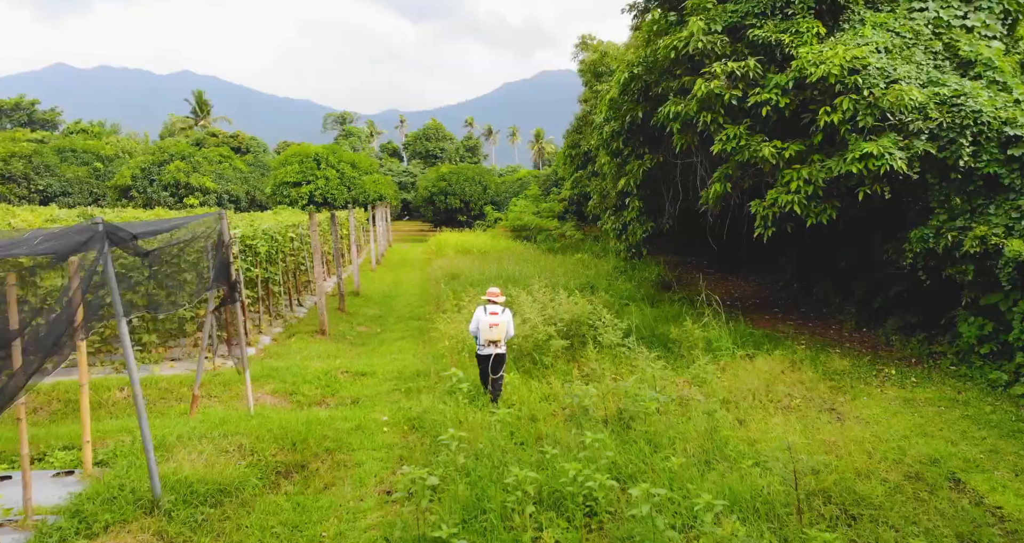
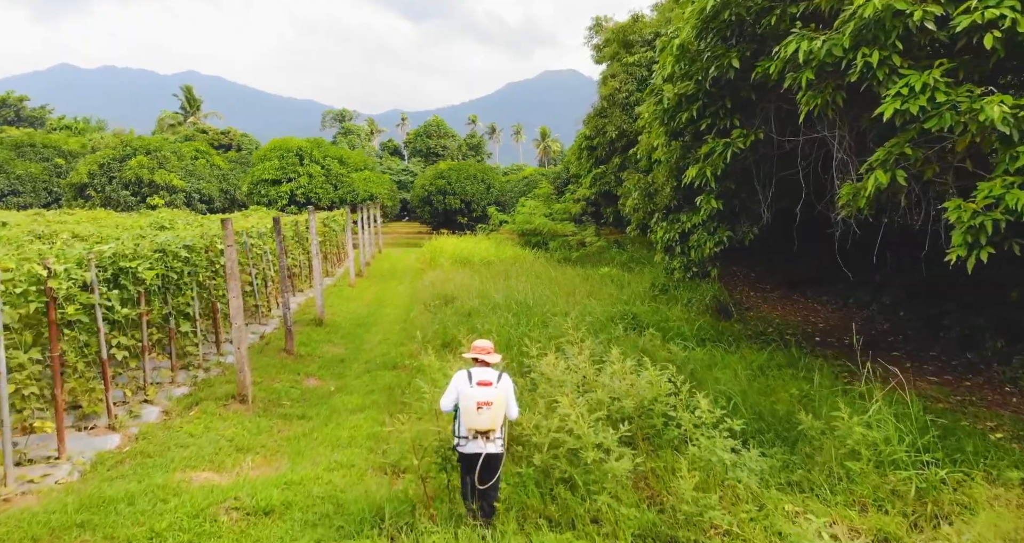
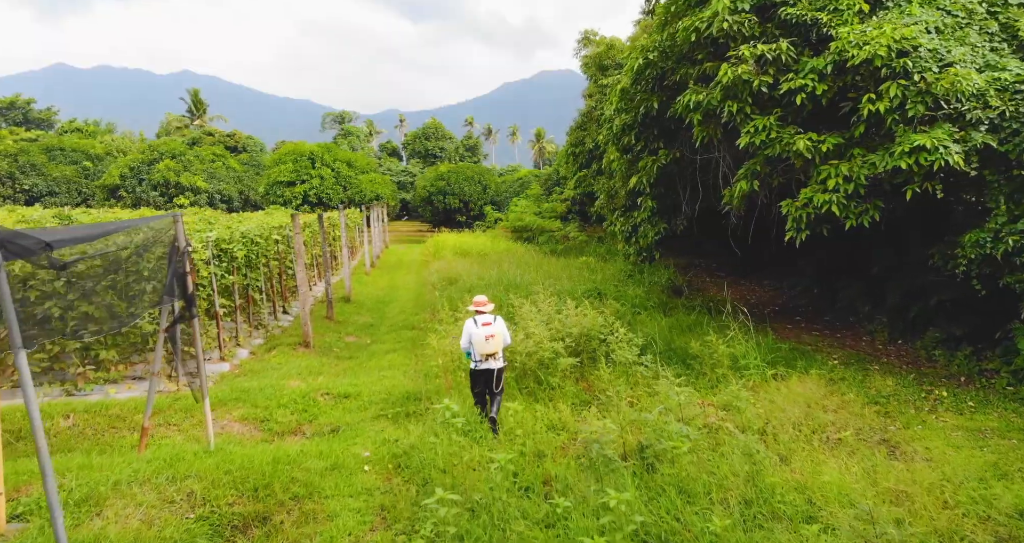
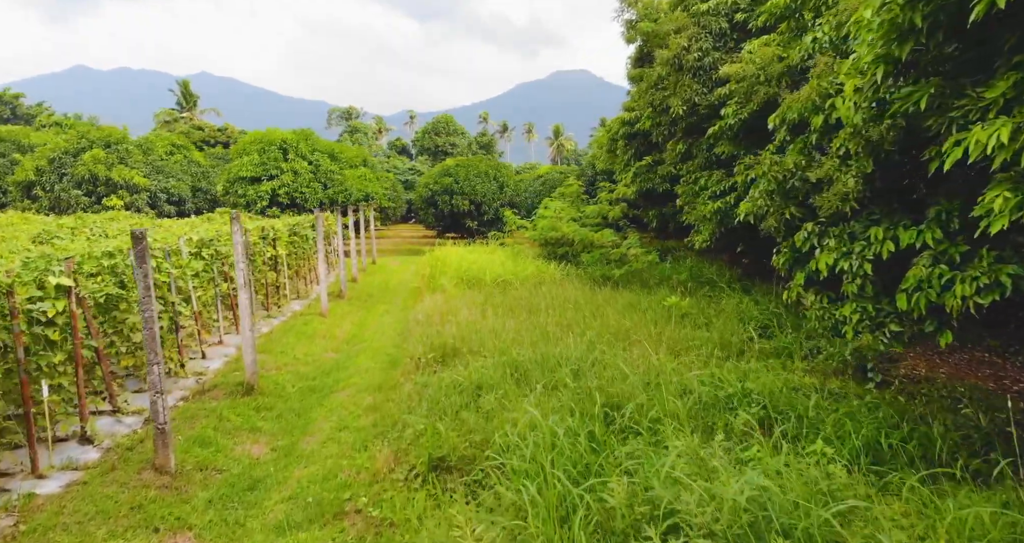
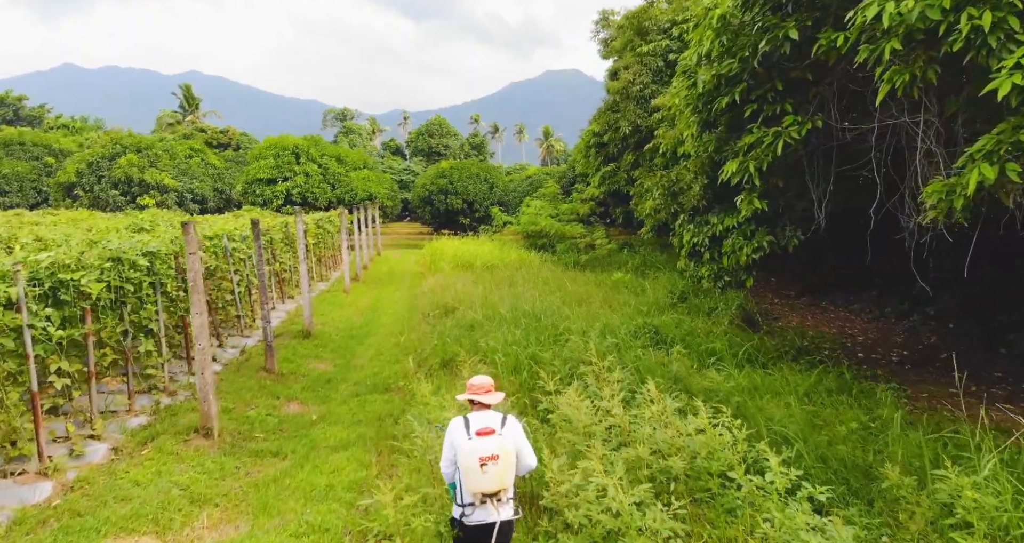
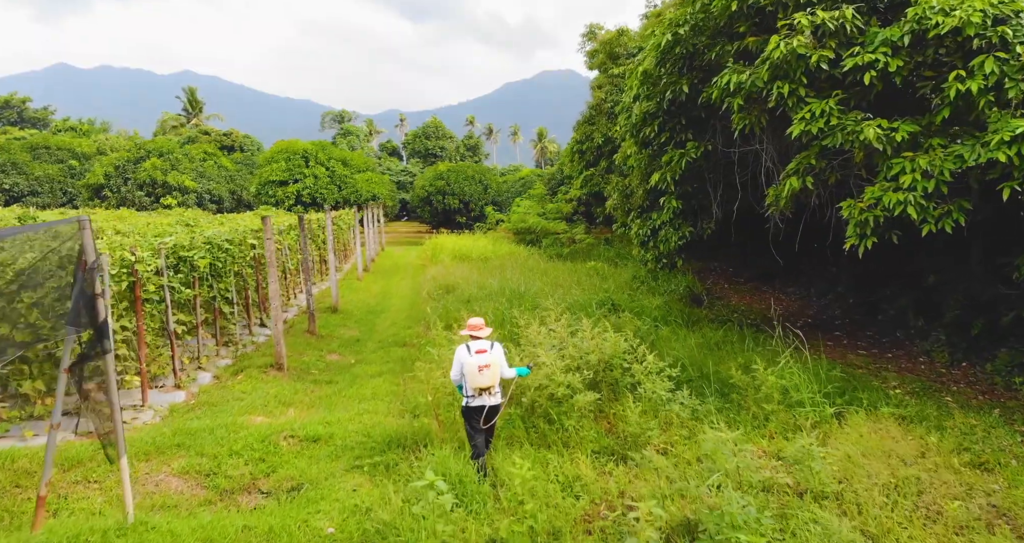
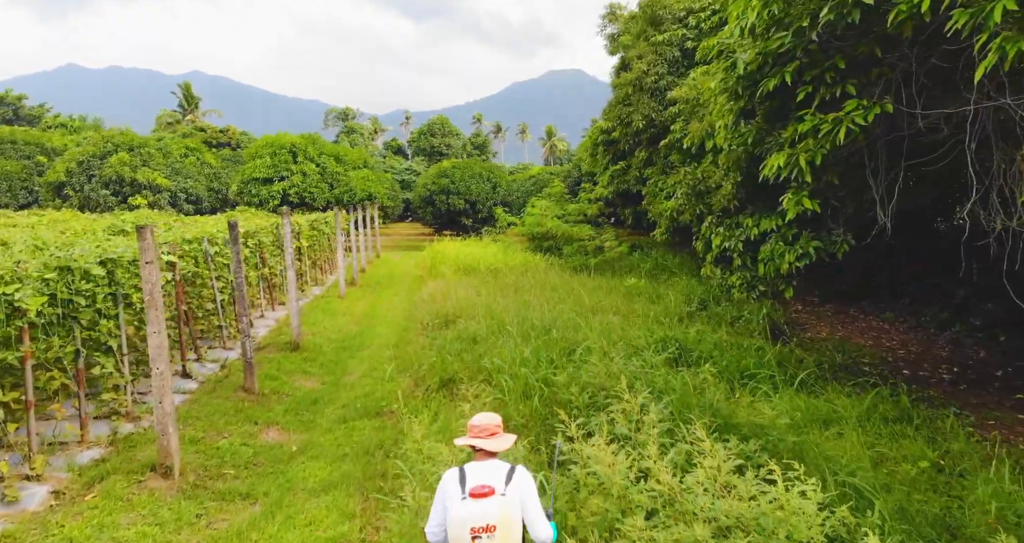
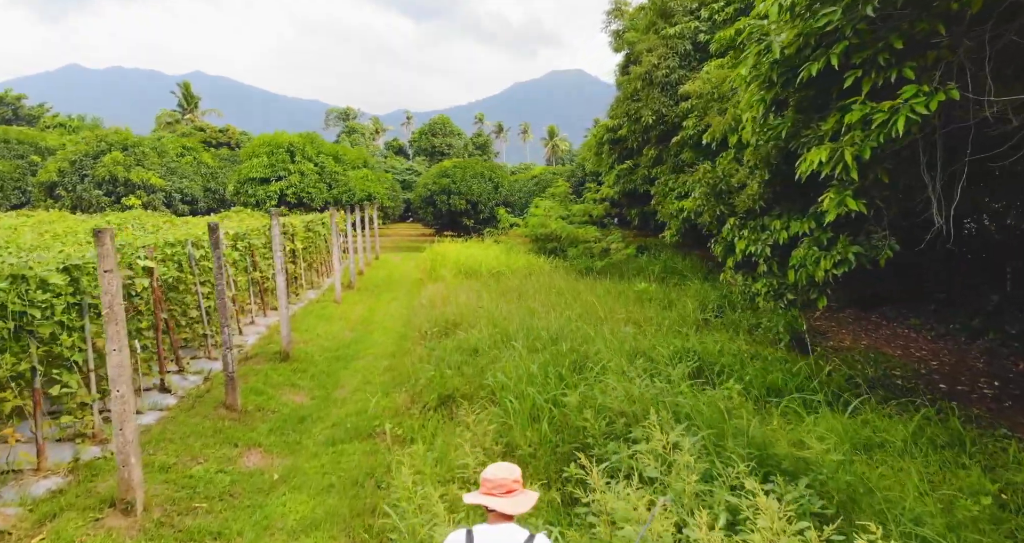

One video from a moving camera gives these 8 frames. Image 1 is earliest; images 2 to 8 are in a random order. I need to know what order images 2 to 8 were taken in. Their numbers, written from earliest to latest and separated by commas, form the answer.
3, 6, 2, 5, 7, 8, 4
